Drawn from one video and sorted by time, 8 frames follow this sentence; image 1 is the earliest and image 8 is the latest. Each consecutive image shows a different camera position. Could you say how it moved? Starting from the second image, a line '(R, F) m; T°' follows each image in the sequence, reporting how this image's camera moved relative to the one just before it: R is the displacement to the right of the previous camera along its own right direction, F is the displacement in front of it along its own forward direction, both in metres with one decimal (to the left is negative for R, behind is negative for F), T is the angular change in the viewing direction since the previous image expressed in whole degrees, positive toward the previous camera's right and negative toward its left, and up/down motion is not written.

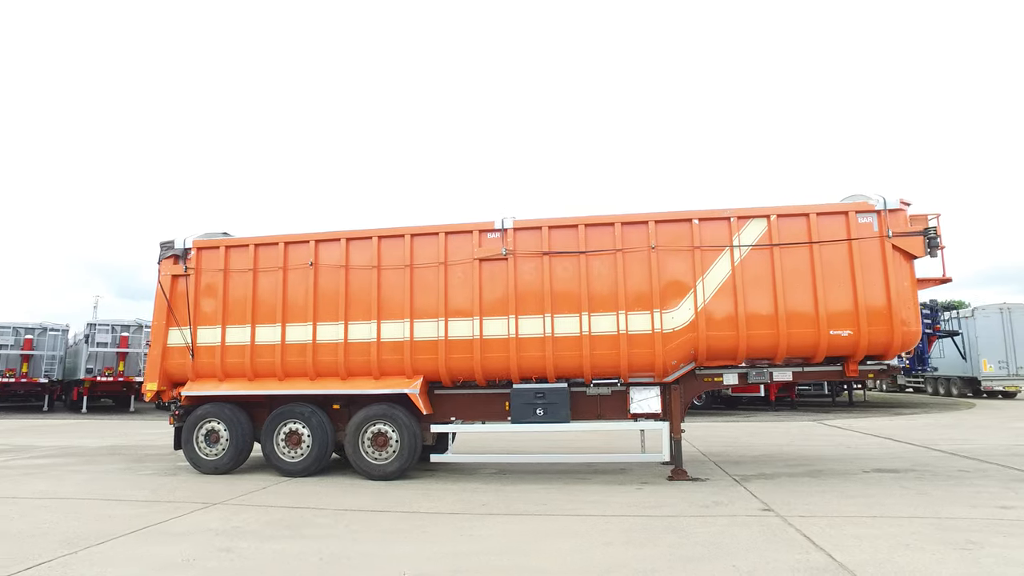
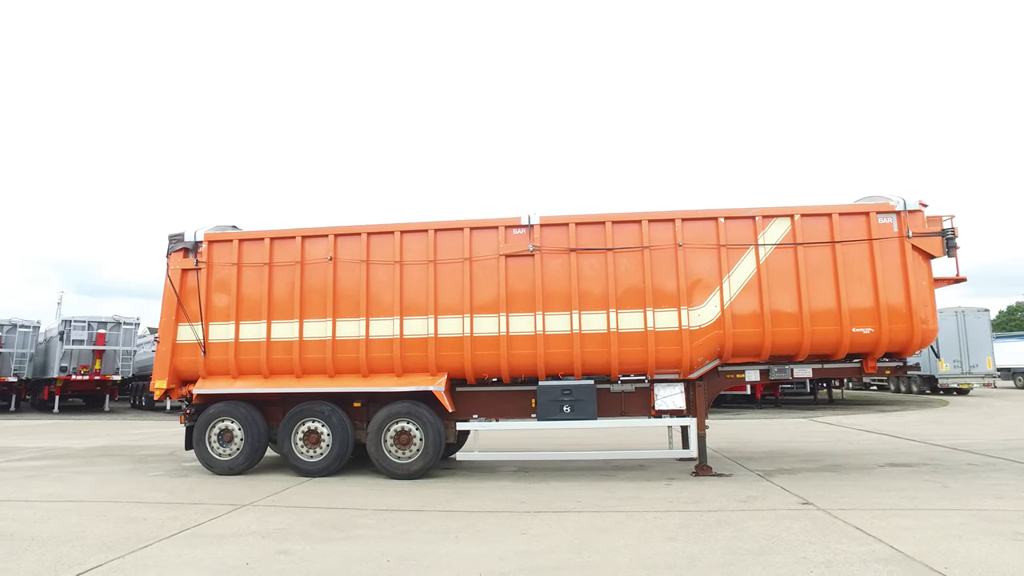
(-0.8, +0.1) m; +3°
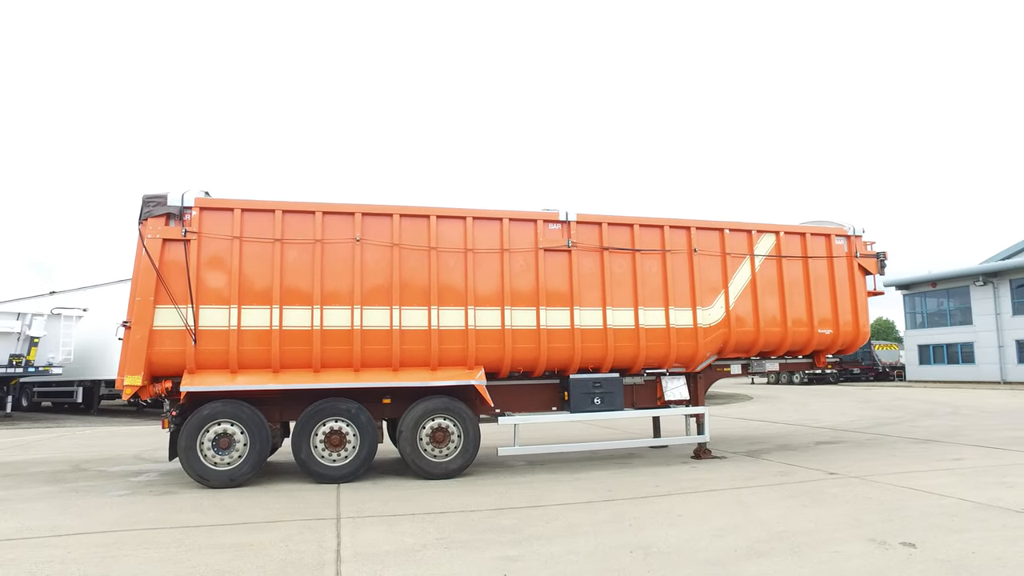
(-3.3, +0.6) m; +21°
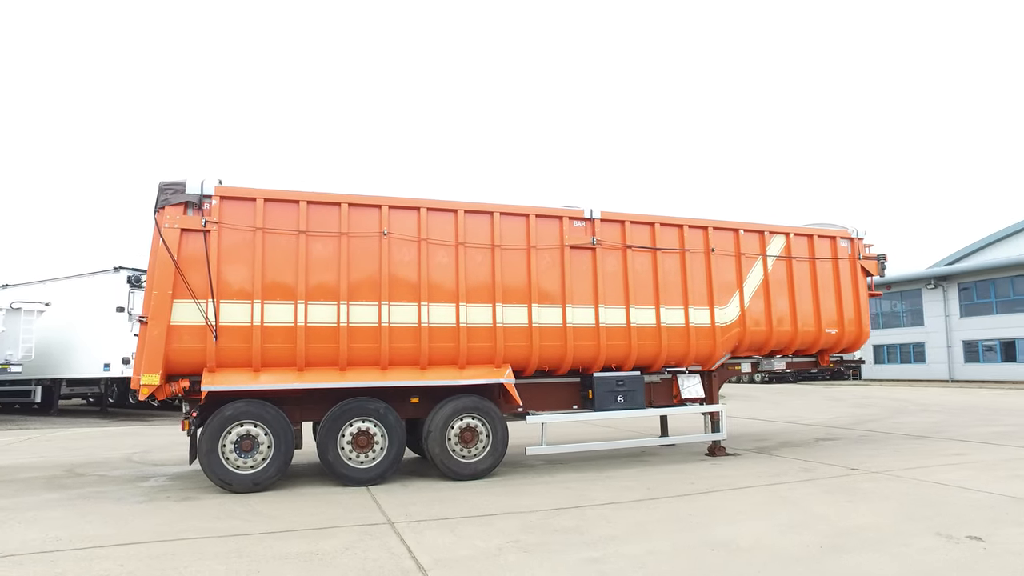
(-0.9, +0.2) m; +4°
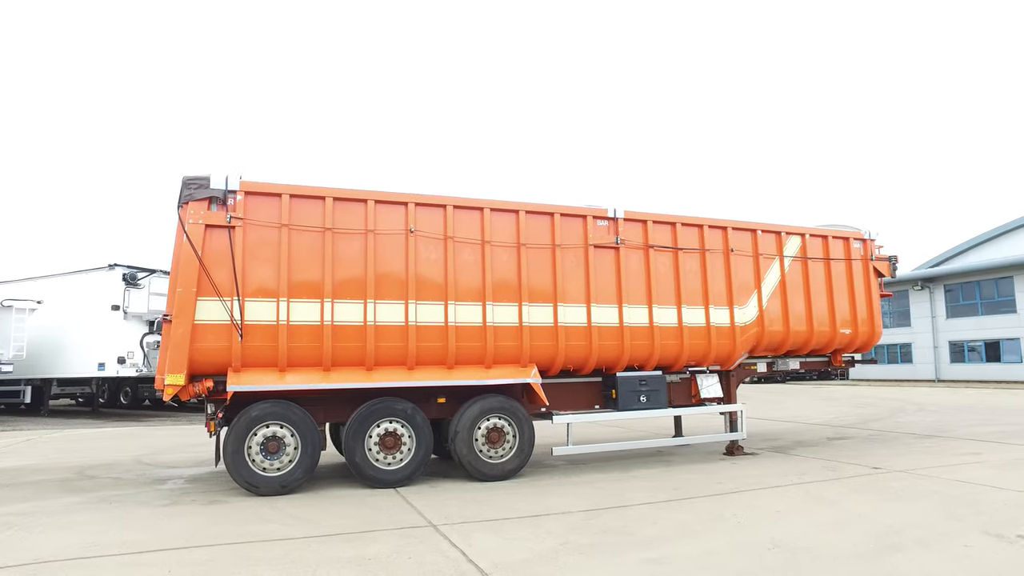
(-0.5, +0.1) m; +2°
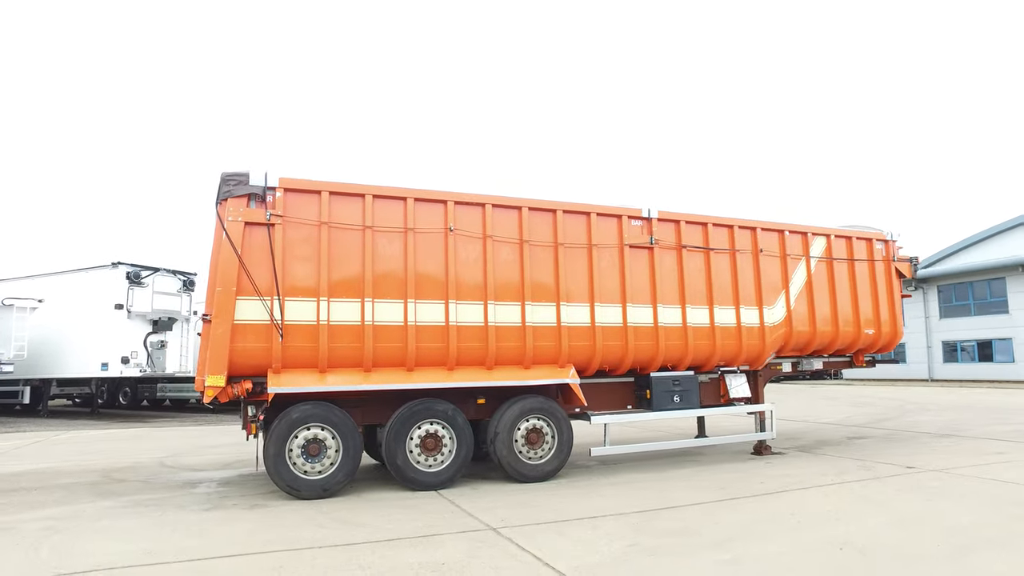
(-0.6, +0.1) m; +1°
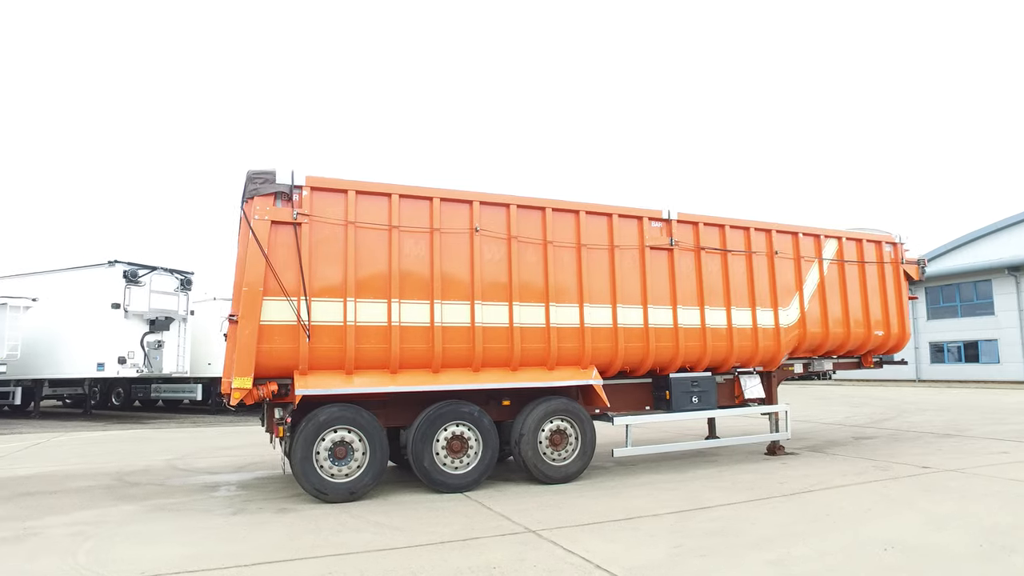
(-0.5, 0.0) m; +2°
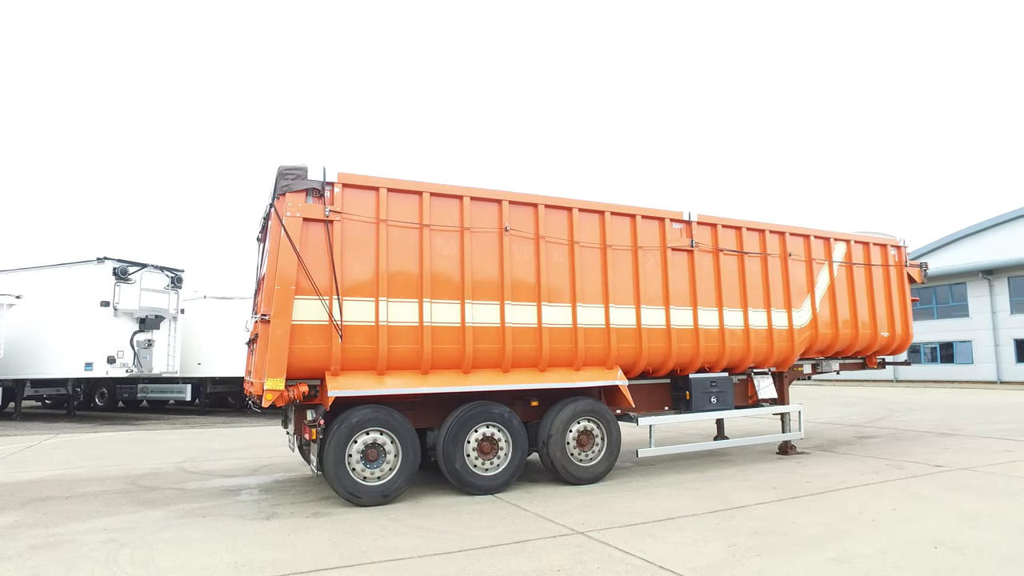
(-0.6, +0.1) m; +2°
